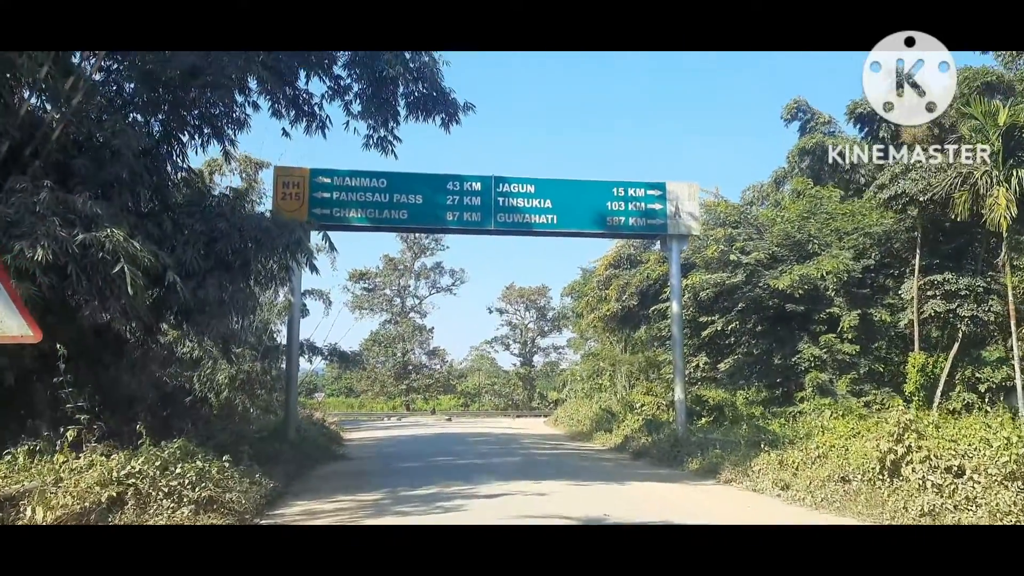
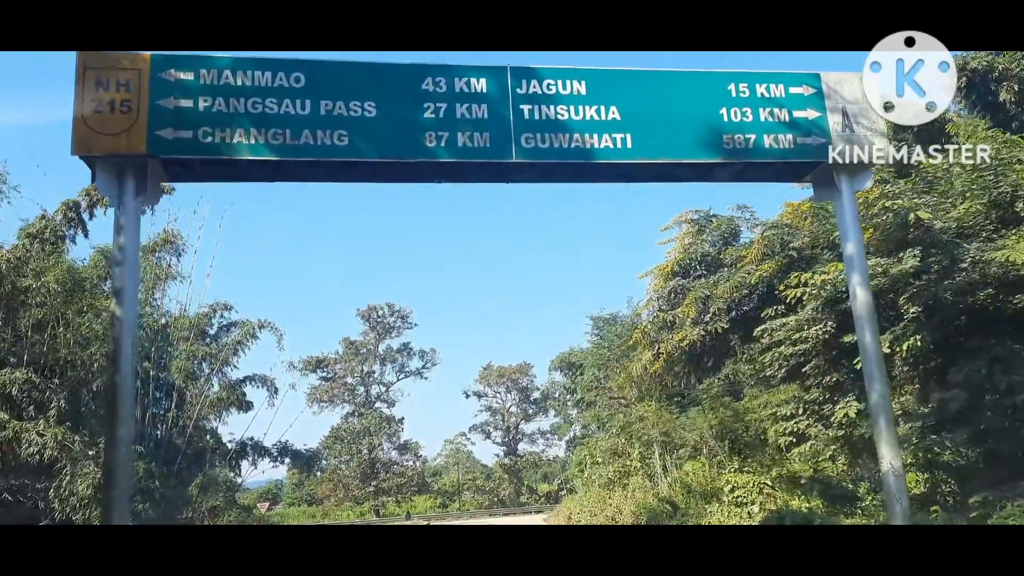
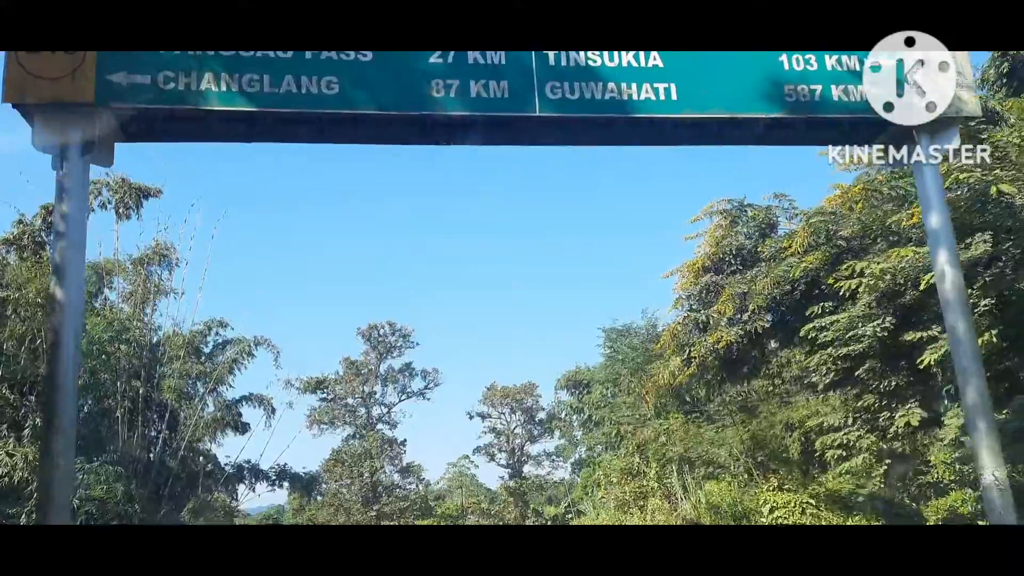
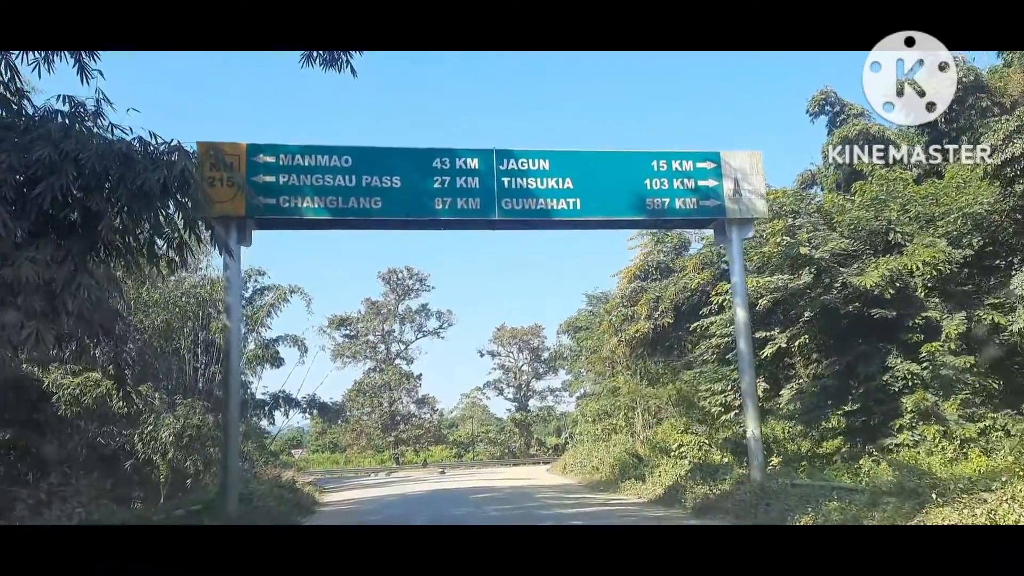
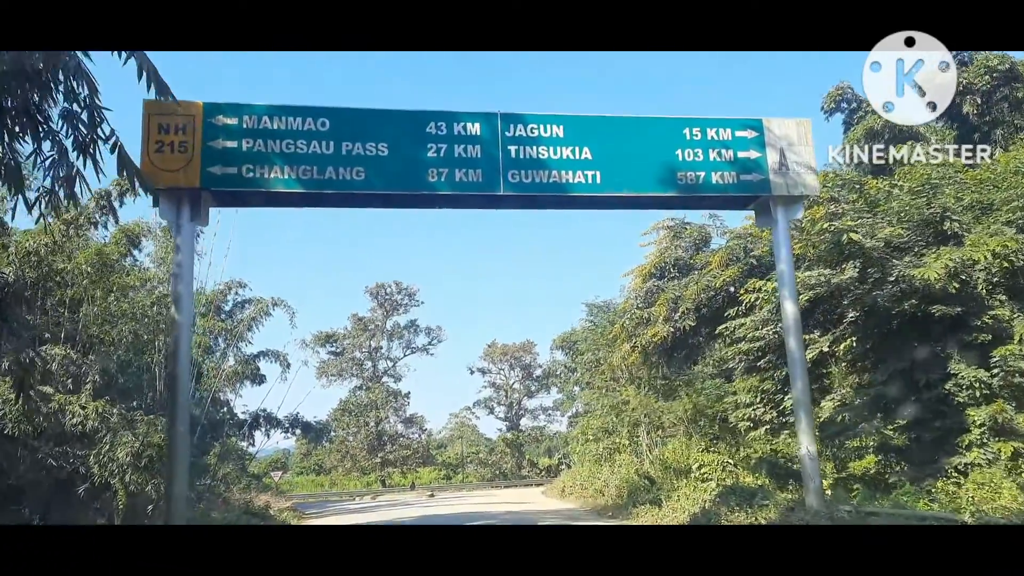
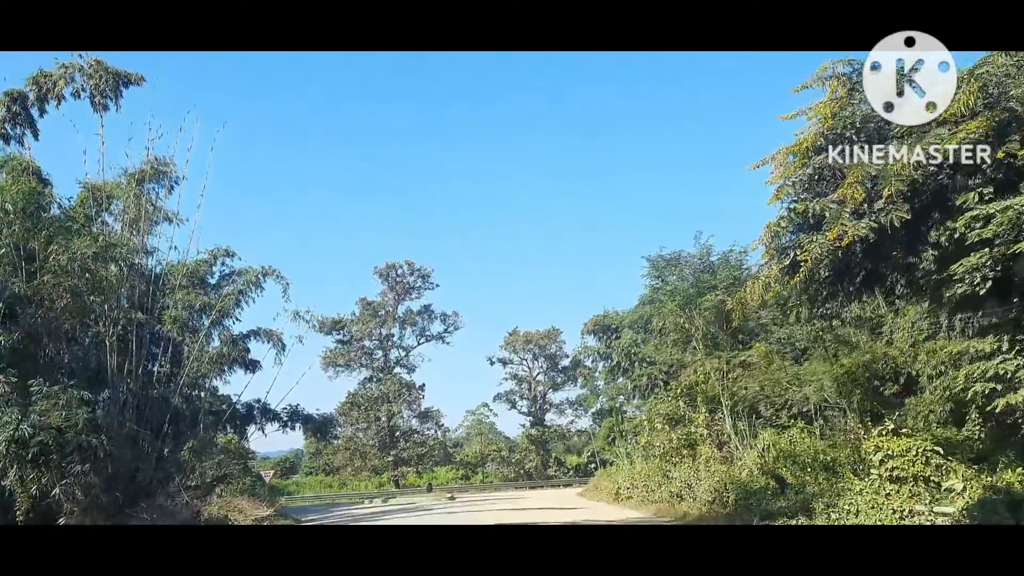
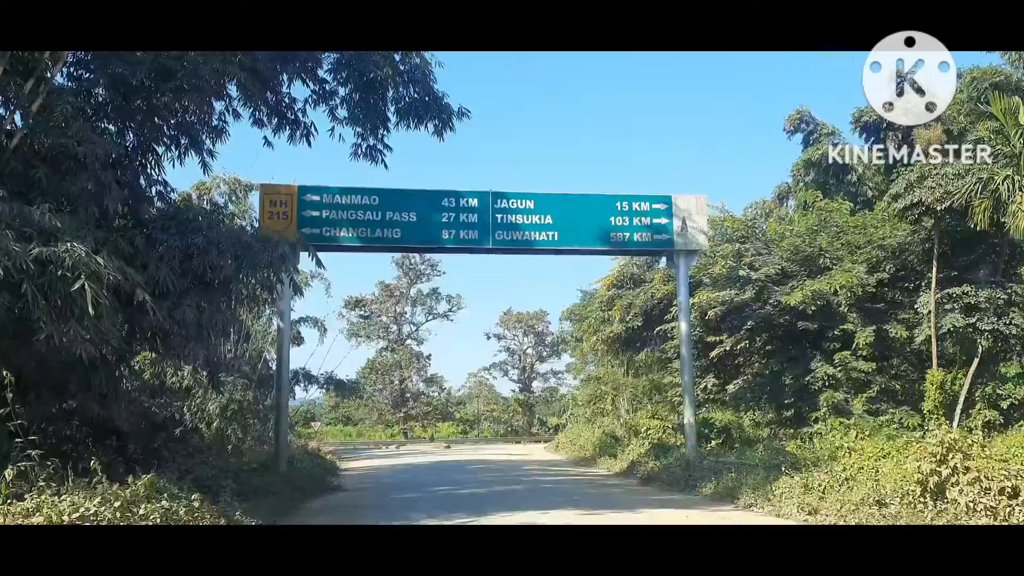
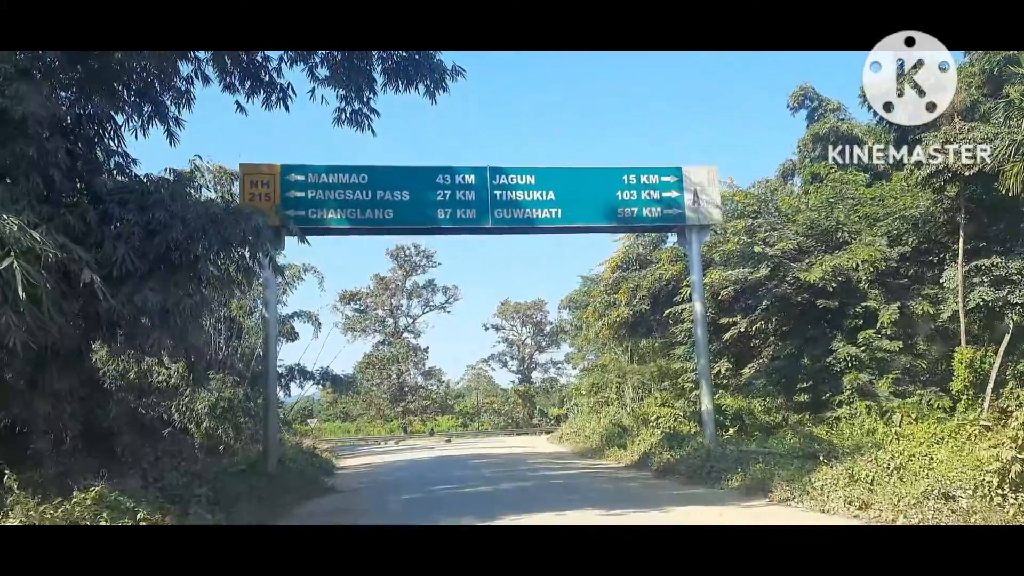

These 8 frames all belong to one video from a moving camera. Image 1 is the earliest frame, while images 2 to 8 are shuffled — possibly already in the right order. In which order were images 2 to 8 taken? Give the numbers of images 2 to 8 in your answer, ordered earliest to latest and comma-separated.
7, 8, 4, 5, 2, 3, 6
